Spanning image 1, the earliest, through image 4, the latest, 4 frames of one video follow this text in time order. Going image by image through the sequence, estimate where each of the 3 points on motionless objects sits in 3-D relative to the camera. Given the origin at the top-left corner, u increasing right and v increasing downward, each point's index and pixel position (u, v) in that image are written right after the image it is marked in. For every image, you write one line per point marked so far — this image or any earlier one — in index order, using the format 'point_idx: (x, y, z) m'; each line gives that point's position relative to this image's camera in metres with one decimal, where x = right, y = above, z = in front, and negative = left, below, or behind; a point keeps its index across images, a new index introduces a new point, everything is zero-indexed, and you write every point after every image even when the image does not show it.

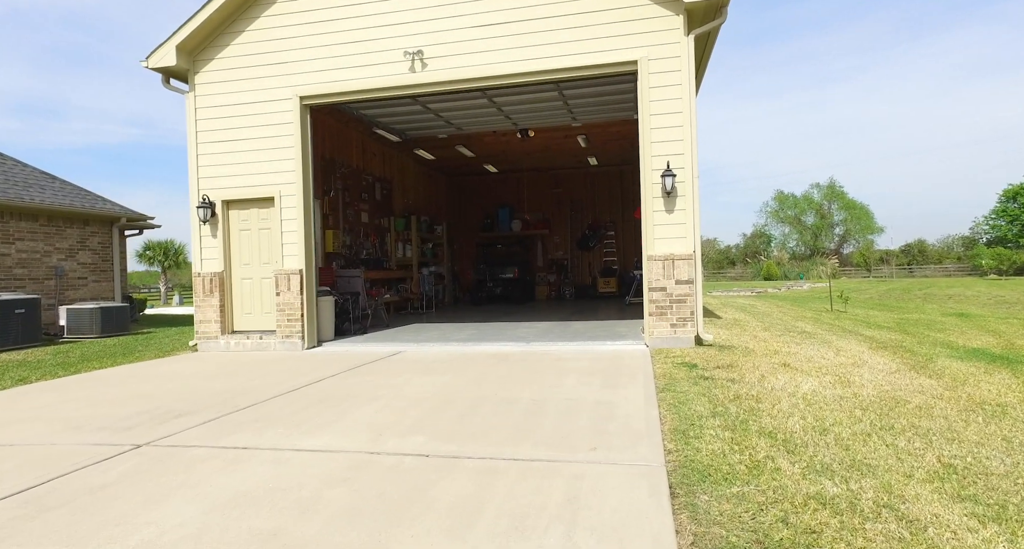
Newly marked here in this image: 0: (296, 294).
0: (-2.8, -0.3, +7.9) m
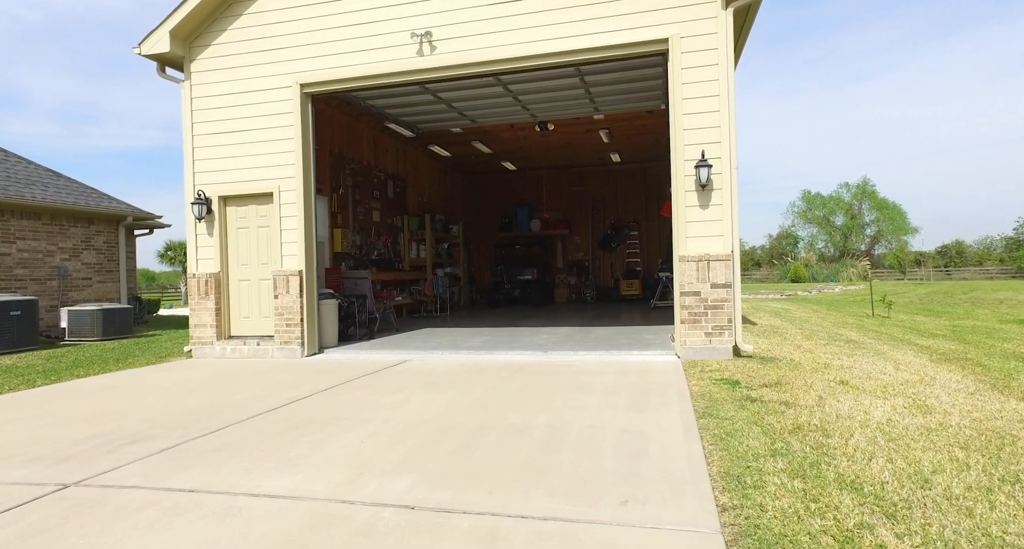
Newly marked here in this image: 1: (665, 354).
0: (-2.6, -0.3, +7.4) m
1: (+1.6, -0.8, +6.3) m
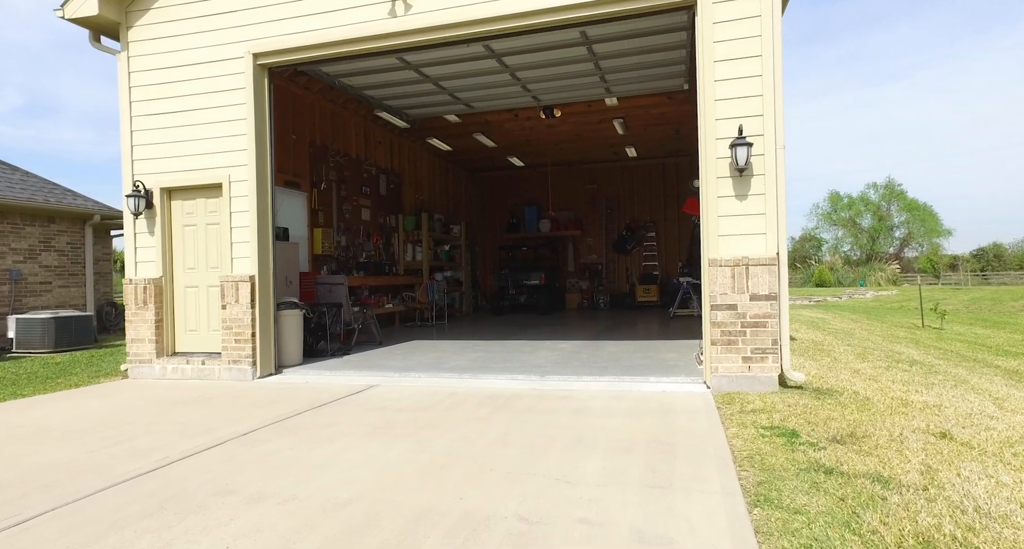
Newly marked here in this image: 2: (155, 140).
0: (-2.7, -0.3, +6.2) m
1: (+1.5, -0.9, +5.0) m
2: (-3.8, +1.4, +6.5) m
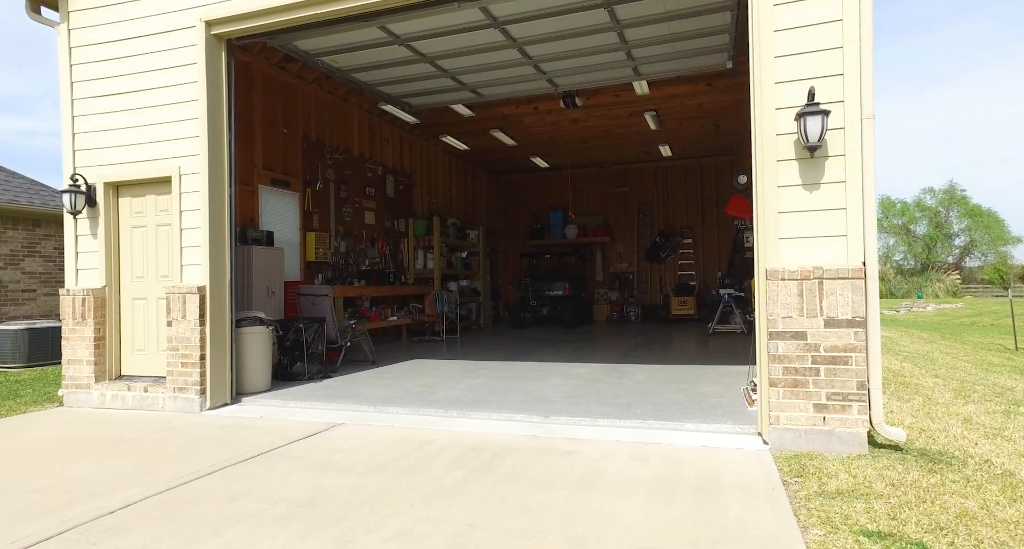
0: (-2.7, -0.4, +5.2) m
1: (+1.4, -1.0, +3.7) m
2: (-3.8, +1.3, +5.6) m
